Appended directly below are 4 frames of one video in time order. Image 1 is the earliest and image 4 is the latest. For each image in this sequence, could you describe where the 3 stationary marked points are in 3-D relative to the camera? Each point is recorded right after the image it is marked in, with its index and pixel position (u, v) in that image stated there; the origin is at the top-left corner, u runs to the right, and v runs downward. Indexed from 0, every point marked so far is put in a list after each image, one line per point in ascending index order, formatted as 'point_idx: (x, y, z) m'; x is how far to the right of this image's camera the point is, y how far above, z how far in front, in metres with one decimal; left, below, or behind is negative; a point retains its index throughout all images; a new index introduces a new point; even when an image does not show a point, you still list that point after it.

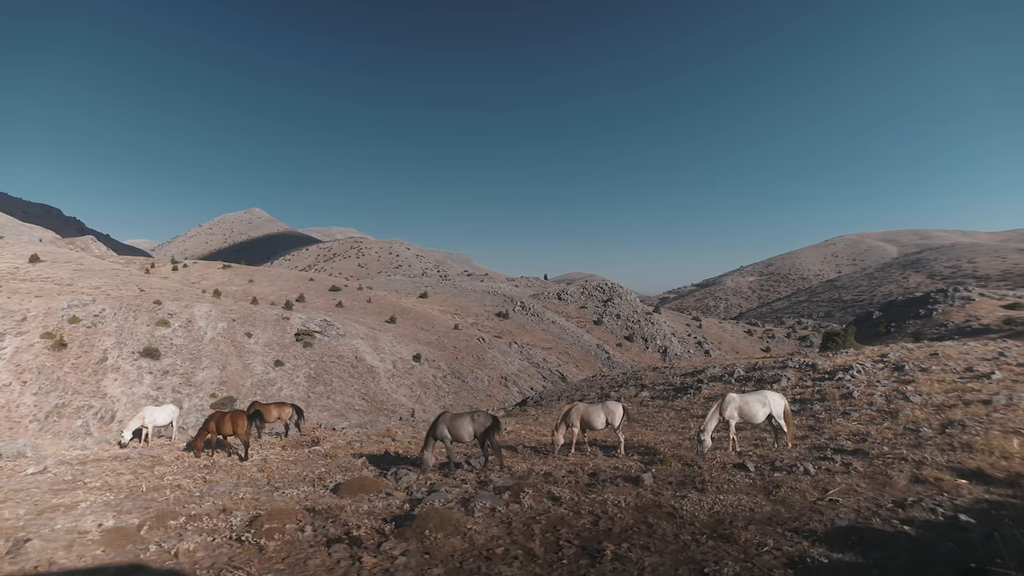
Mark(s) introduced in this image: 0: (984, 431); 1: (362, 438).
0: (+11.6, -3.5, +10.0) m
1: (-5.1, -5.3, +14.8) m
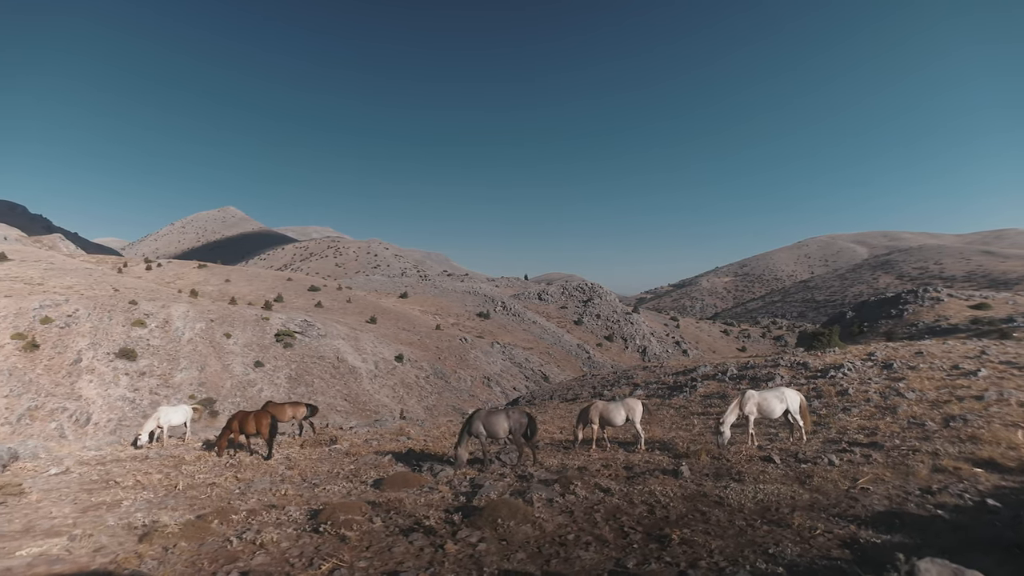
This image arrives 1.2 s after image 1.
0: (+12.2, -3.5, +10.6) m
1: (-4.6, -5.3, +14.8) m
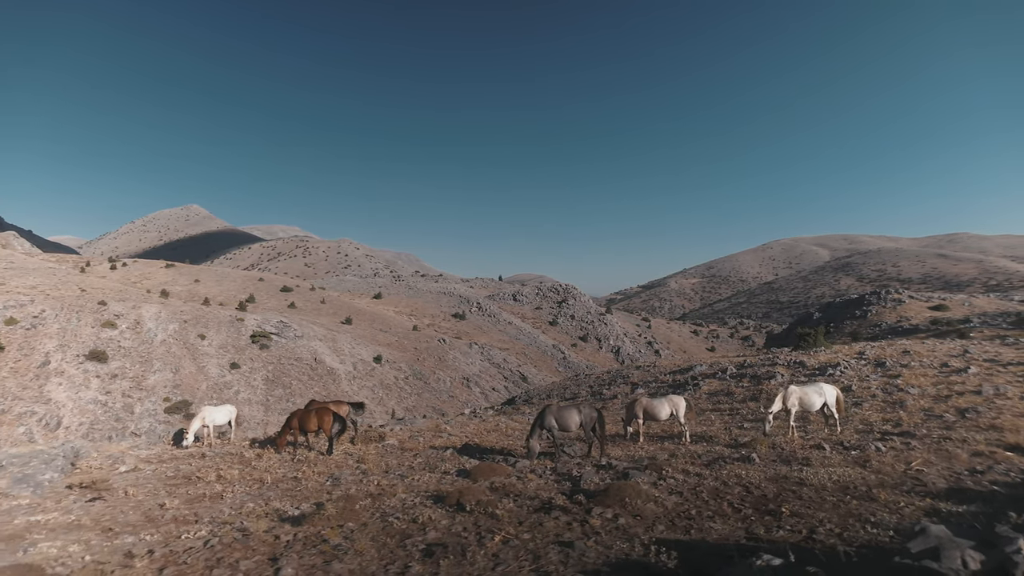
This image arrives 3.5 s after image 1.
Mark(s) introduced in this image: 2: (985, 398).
0: (+13.5, -3.6, +11.6) m
1: (-3.5, -5.3, +15.2) m
2: (+15.5, -3.7, +13.7) m
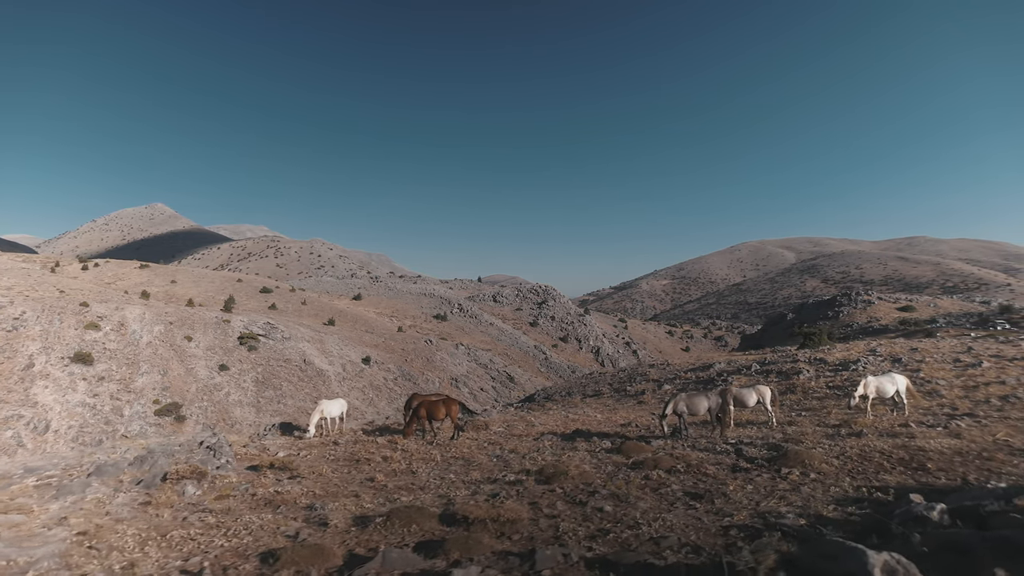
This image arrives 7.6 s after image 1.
0: (+16.5, -3.6, +13.3) m
1: (-0.5, -5.4, +16.4) m
2: (+18.5, -3.7, +15.4) m
